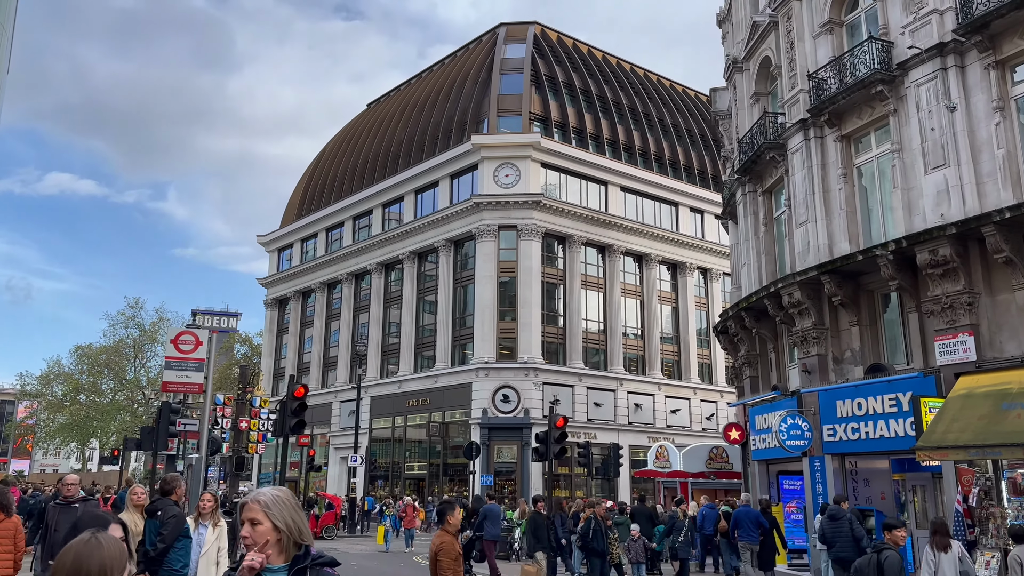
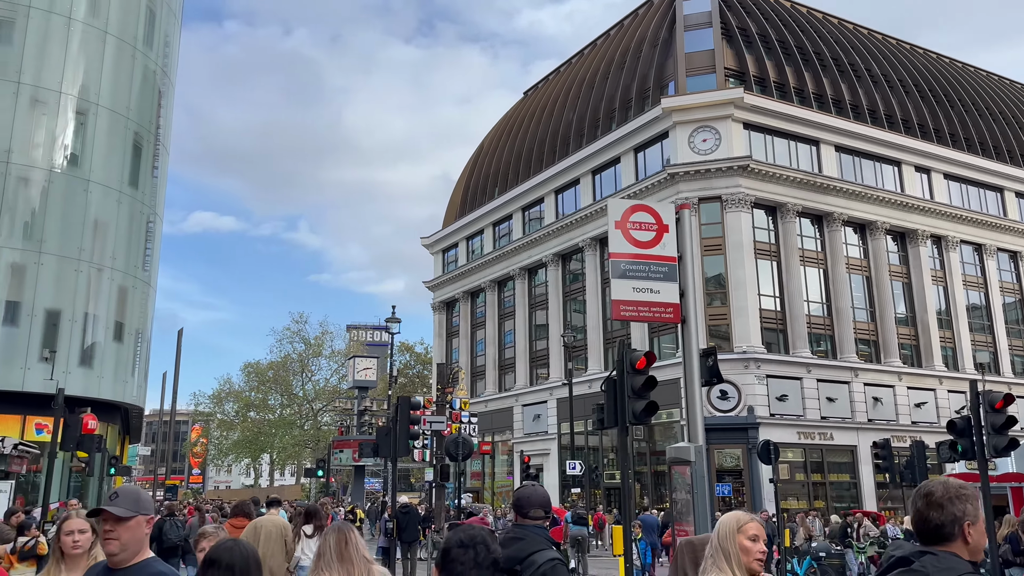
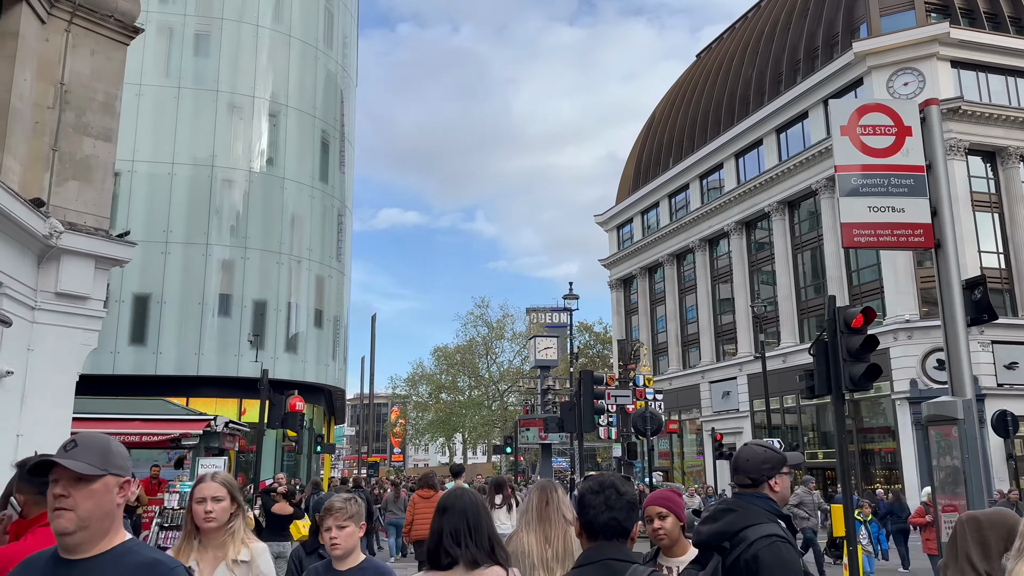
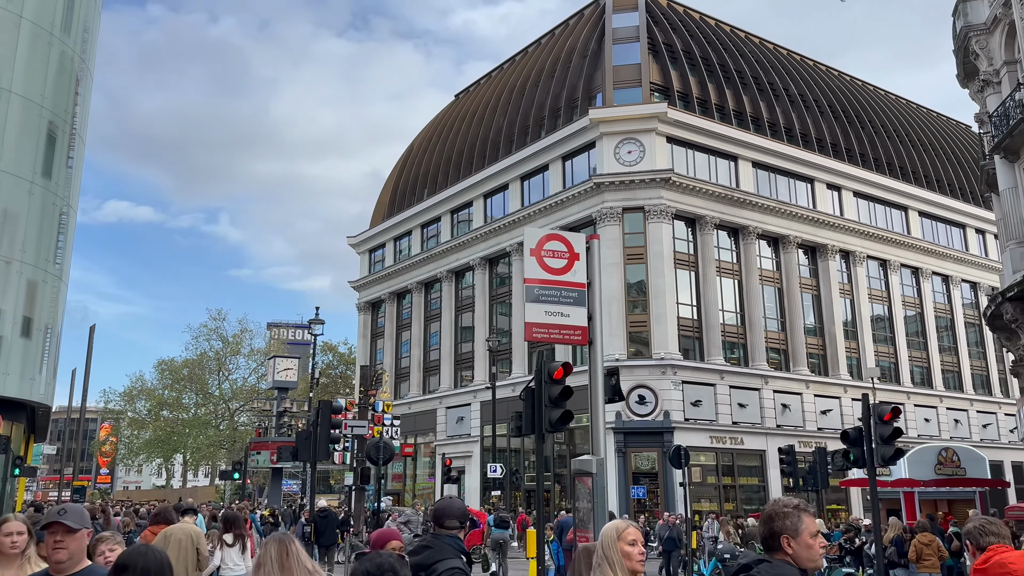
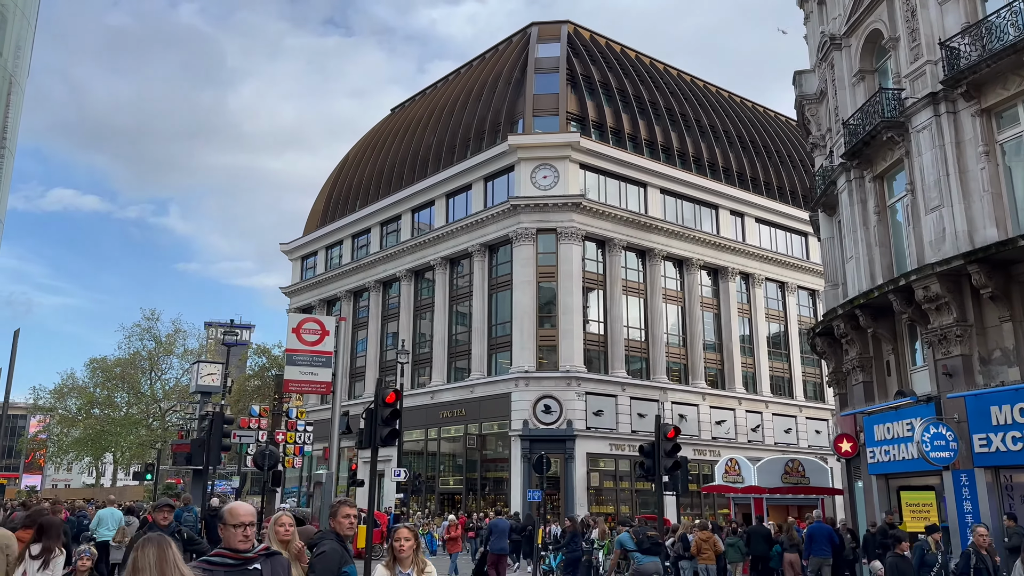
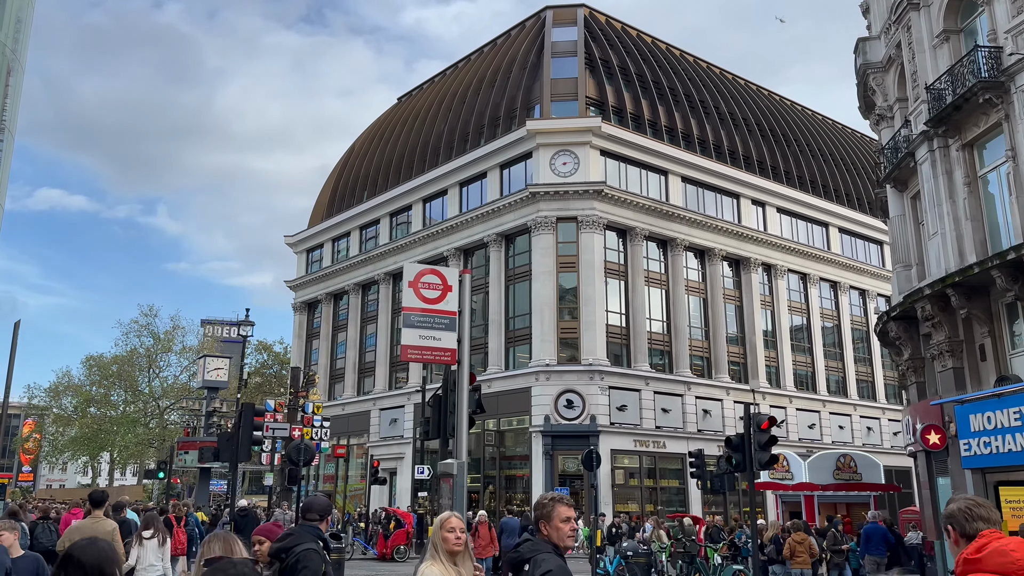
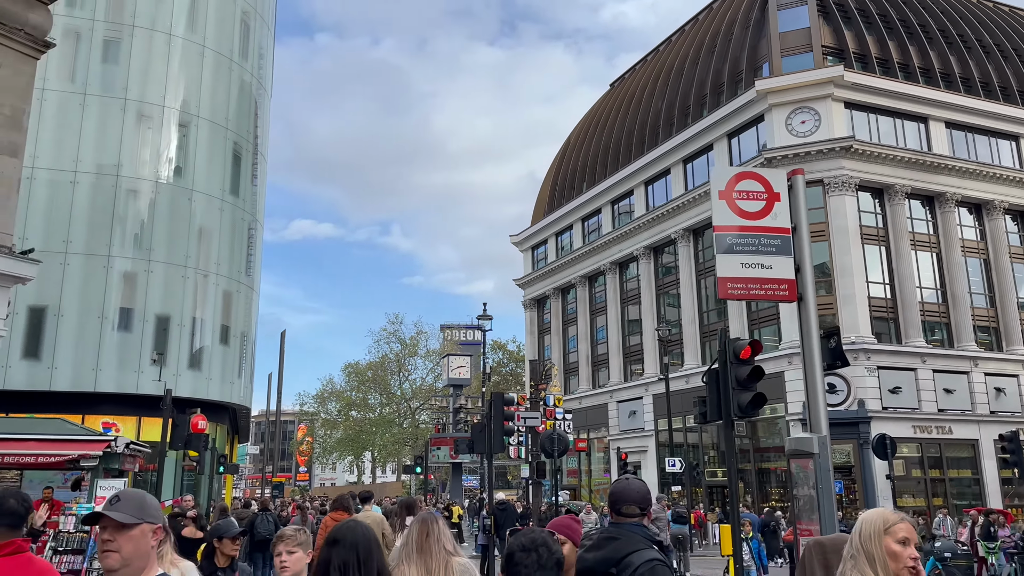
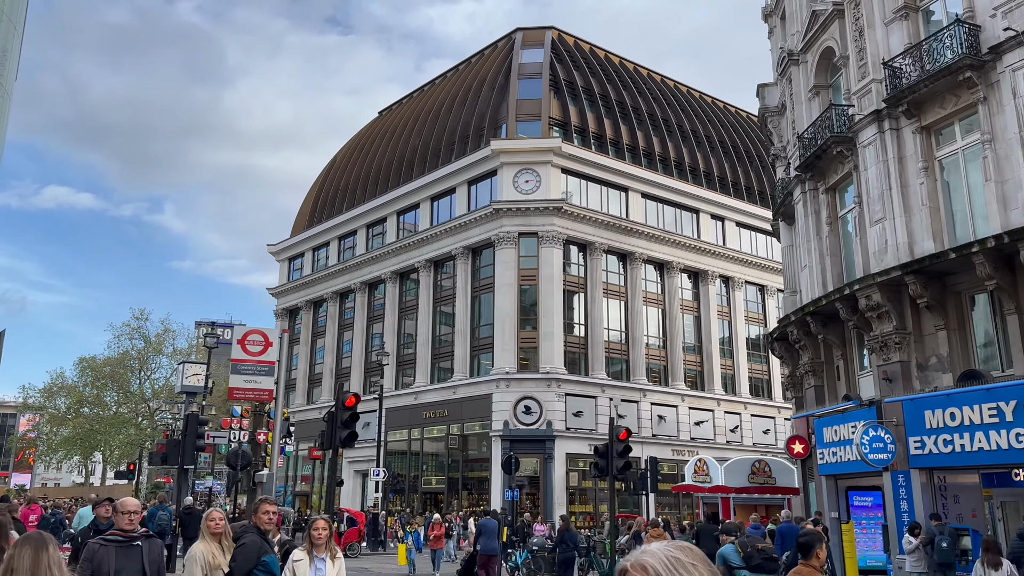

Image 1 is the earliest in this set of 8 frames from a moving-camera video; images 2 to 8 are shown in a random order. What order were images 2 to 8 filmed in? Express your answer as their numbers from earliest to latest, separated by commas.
8, 5, 6, 4, 2, 7, 3
